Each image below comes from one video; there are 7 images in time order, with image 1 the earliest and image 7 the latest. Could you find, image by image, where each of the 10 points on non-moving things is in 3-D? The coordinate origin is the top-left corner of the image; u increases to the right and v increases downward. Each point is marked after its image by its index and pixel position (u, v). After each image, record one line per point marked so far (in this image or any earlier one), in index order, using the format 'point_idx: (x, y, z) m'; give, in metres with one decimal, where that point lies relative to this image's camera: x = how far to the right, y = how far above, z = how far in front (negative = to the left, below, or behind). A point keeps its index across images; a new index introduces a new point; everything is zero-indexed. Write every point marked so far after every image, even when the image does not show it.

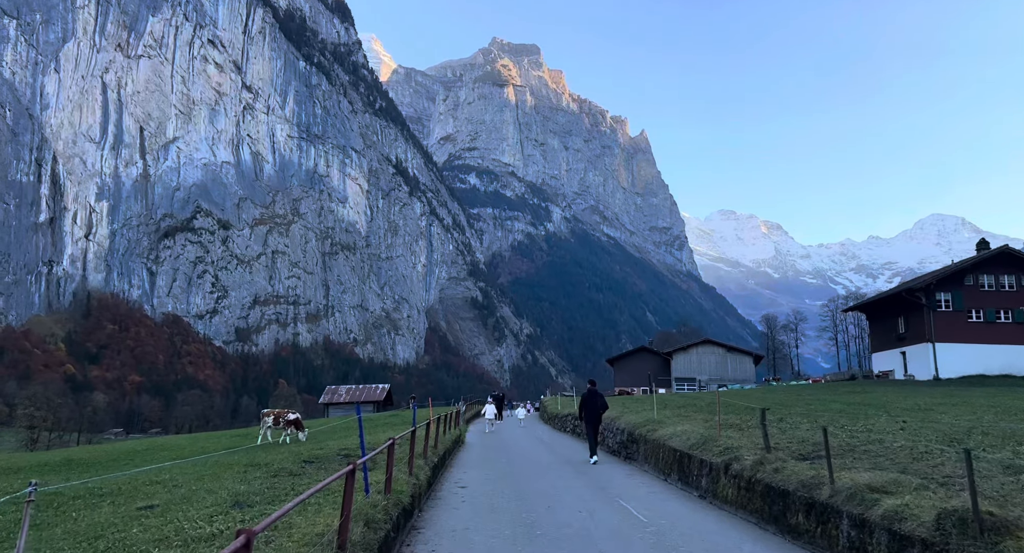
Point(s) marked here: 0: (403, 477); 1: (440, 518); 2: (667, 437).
0: (-2.0, -3.7, +11.4) m
1: (-1.2, -4.3, +11.1) m
2: (+4.4, -4.5, +17.7) m
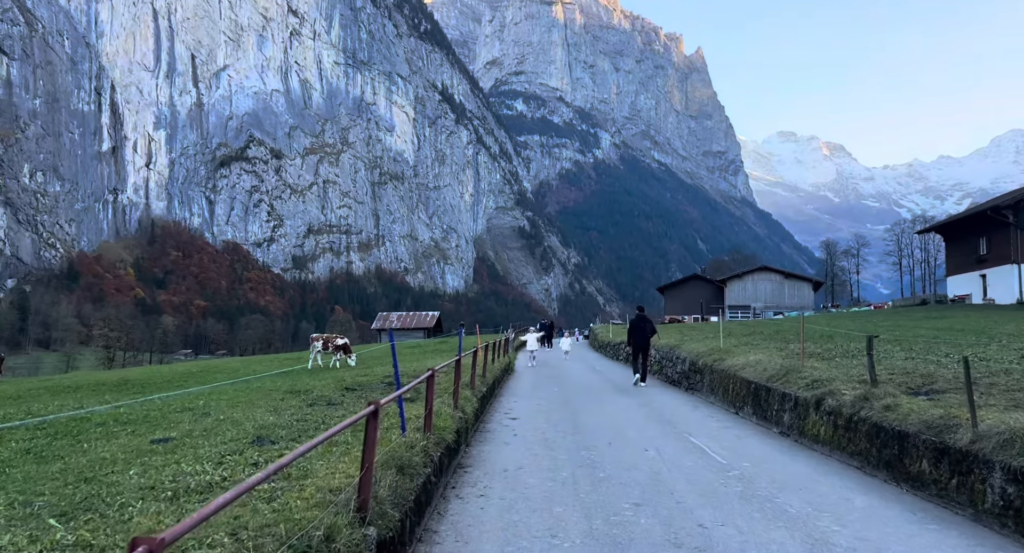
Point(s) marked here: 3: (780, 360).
0: (-1.0, -2.2, +10.2) m
1: (-0.3, -2.9, +9.9) m
2: (+5.8, -2.3, +16.1) m
3: (+6.8, -2.1, +15.8) m
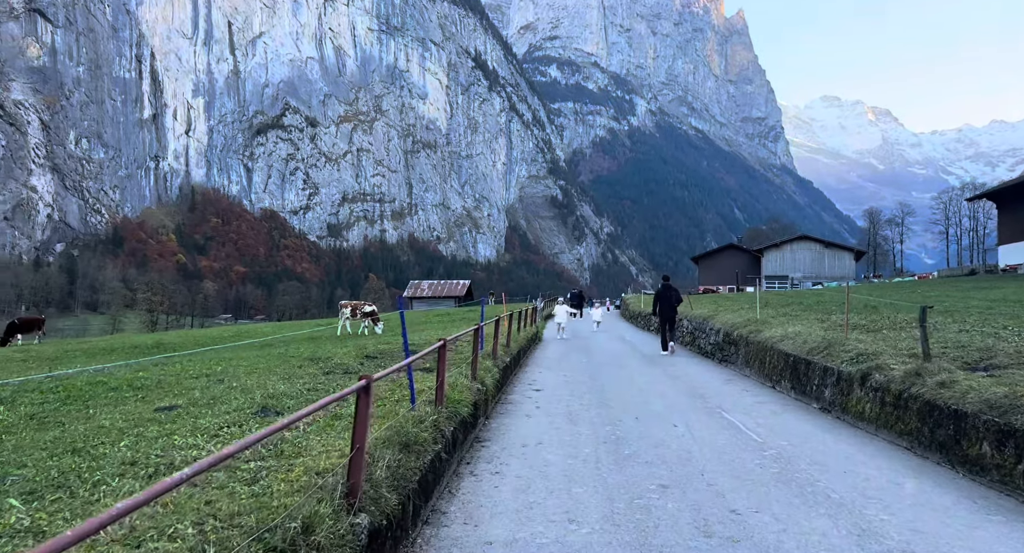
0: (-0.7, -1.6, +9.7) m
1: (0.0, -2.3, +9.5) m
2: (+6.4, -1.5, +15.3) m
3: (+7.4, -1.3, +14.9) m
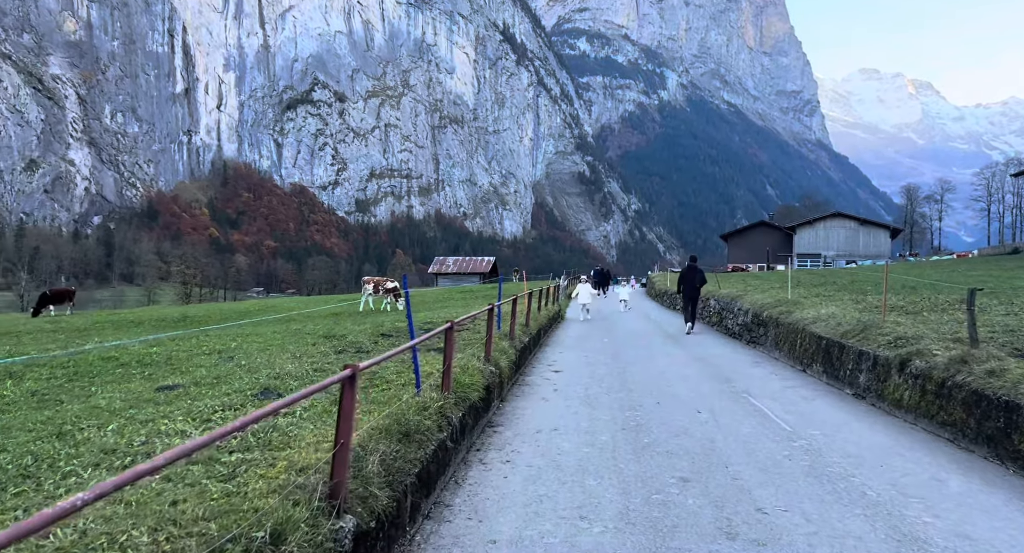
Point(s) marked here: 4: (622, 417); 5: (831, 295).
0: (-0.5, -1.3, +9.4) m
1: (+0.3, -2.0, +9.1) m
2: (+6.9, -1.0, +14.6) m
3: (+7.8, -0.9, +14.2) m
4: (+1.6, -2.0, +9.0) m
5: (+9.7, -0.6, +19.1) m
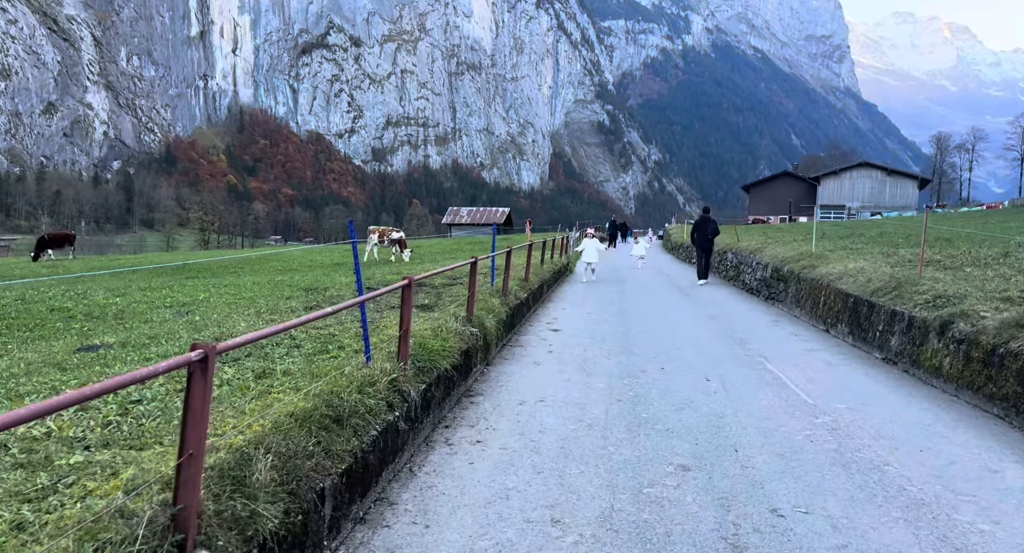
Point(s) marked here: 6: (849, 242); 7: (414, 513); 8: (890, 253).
0: (-0.7, -0.6, +8.3) m
1: (+0.1, -1.3, +8.1) m
2: (+6.8, 0.0, +13.3) m
3: (+7.8, +0.1, +12.9) m
4: (+1.4, -1.4, +7.9) m
5: (+9.8, +0.8, +17.7) m
6: (+10.6, +1.0, +19.6) m
7: (-0.7, -1.7, +4.4) m
8: (+9.6, +0.6, +15.8) m
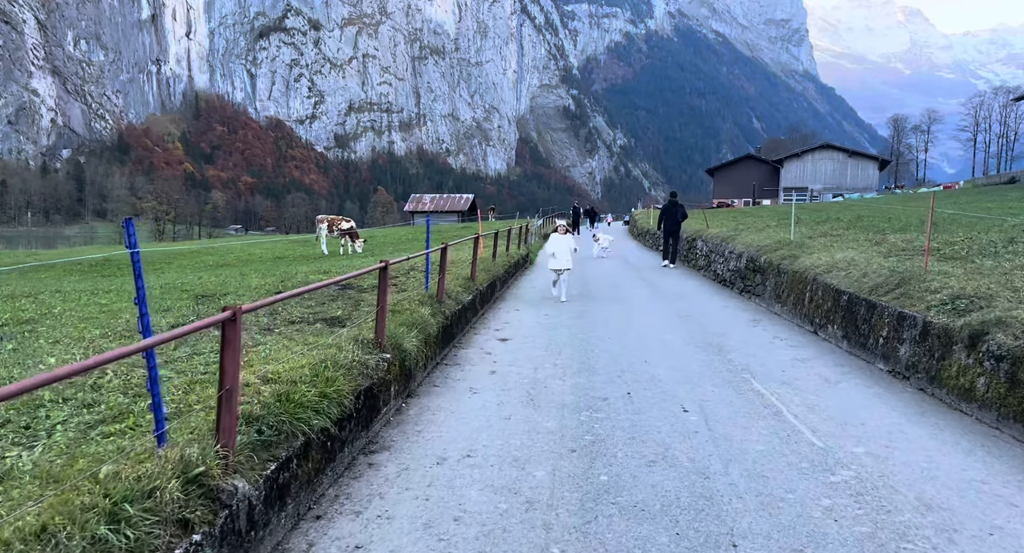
0: (-1.4, -0.7, +6.3) m
1: (-0.7, -1.4, +6.2) m
2: (+5.7, +0.1, +11.7) m
3: (+6.7, +0.3, +11.3) m
4: (+0.6, -1.5, +6.1) m
5: (+8.5, +1.1, +16.2) m
6: (+9.2, +1.4, +18.2) m
7: (-1.3, -1.8, +2.5) m
8: (+8.3, +0.8, +14.3) m
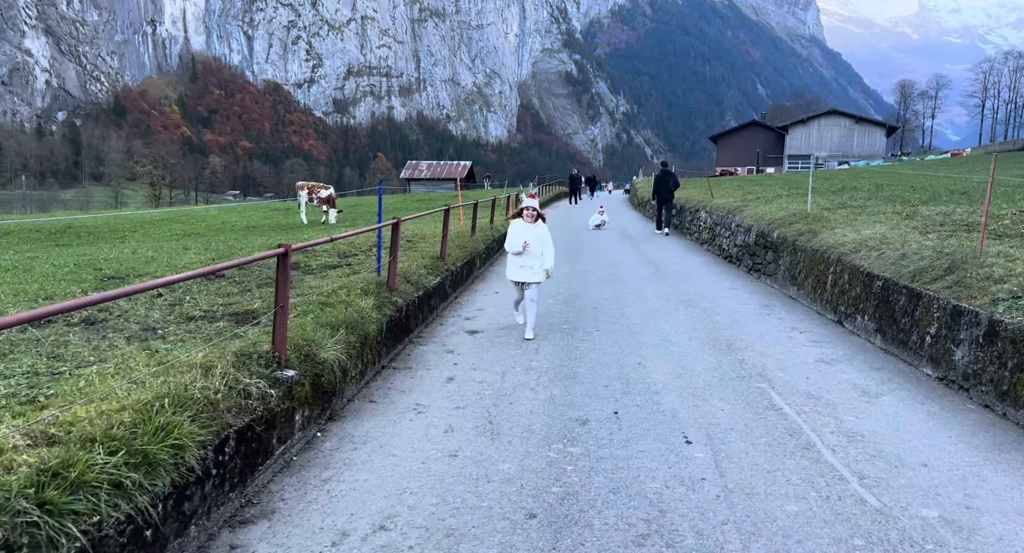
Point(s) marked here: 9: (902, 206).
0: (-1.9, -0.6, +4.7) m
1: (-1.1, -1.4, +4.6) m
2: (+5.3, +0.4, +10.0) m
3: (+6.3, +0.6, +9.6) m
4: (+0.2, -1.4, +4.5) m
5: (+8.1, +1.6, +14.4) m
6: (+8.8, +2.0, +16.4) m
7: (-1.7, -2.0, +0.9) m
8: (+7.9, +1.2, +12.5) m
9: (+8.6, +1.5, +13.9) m
